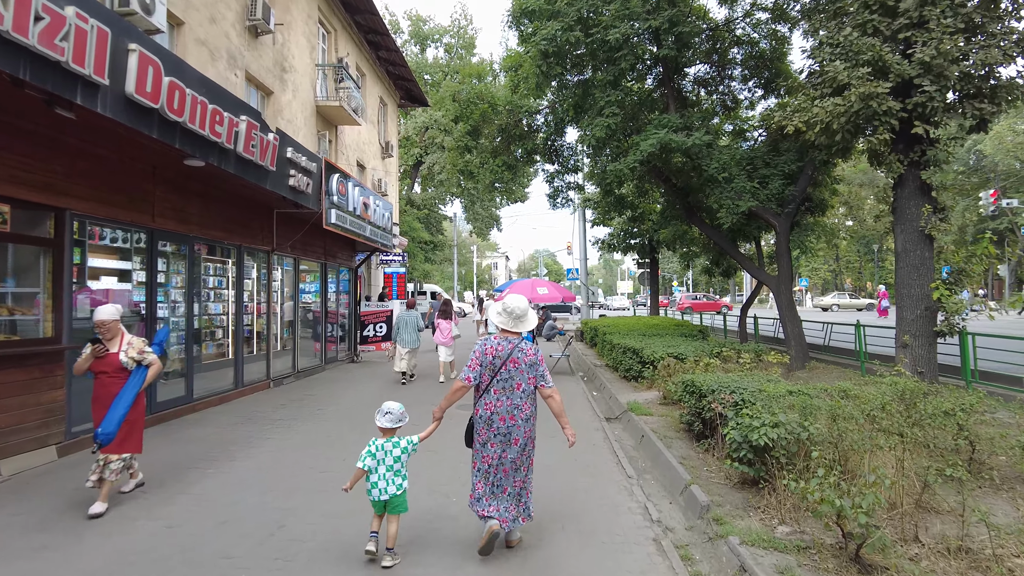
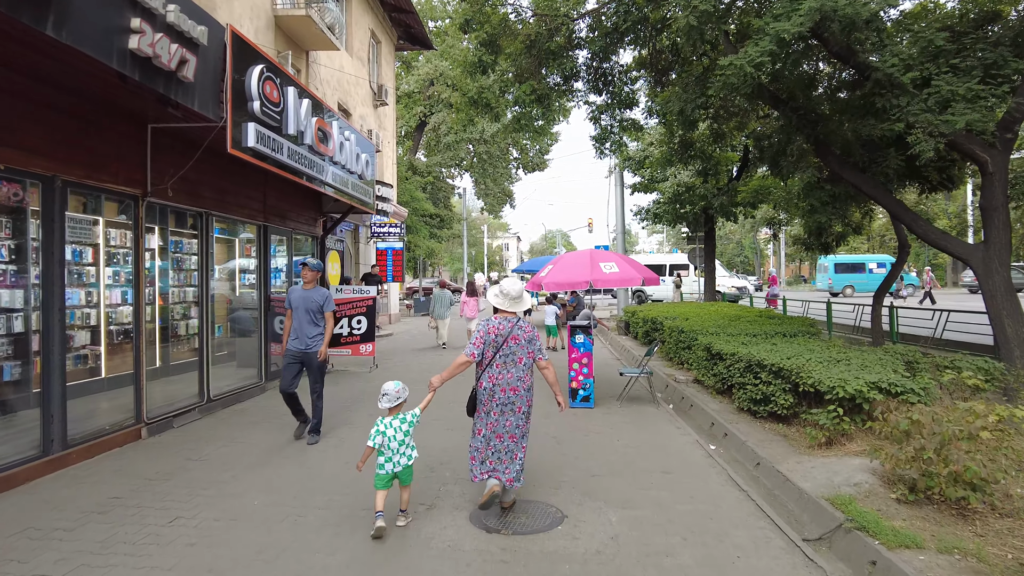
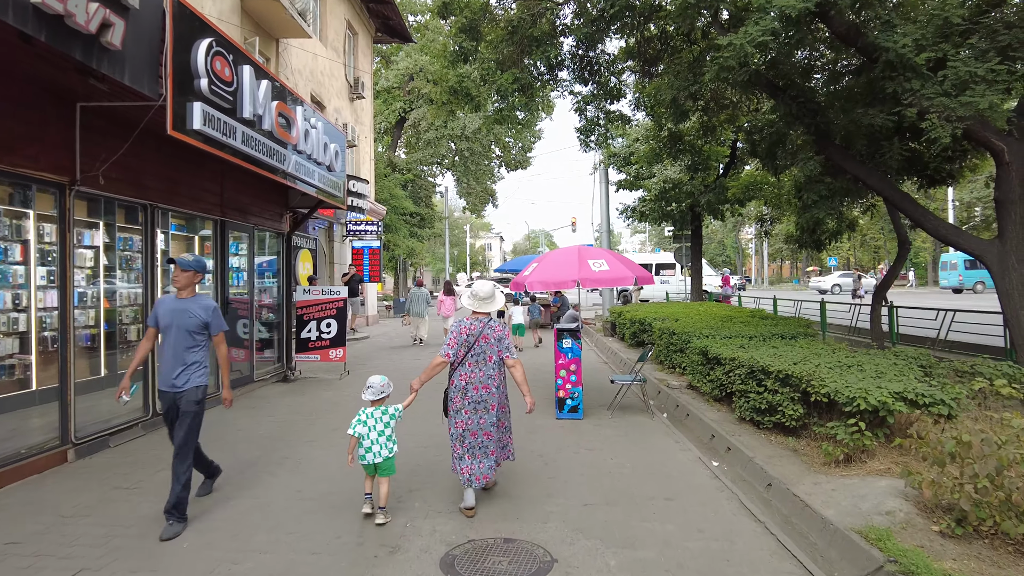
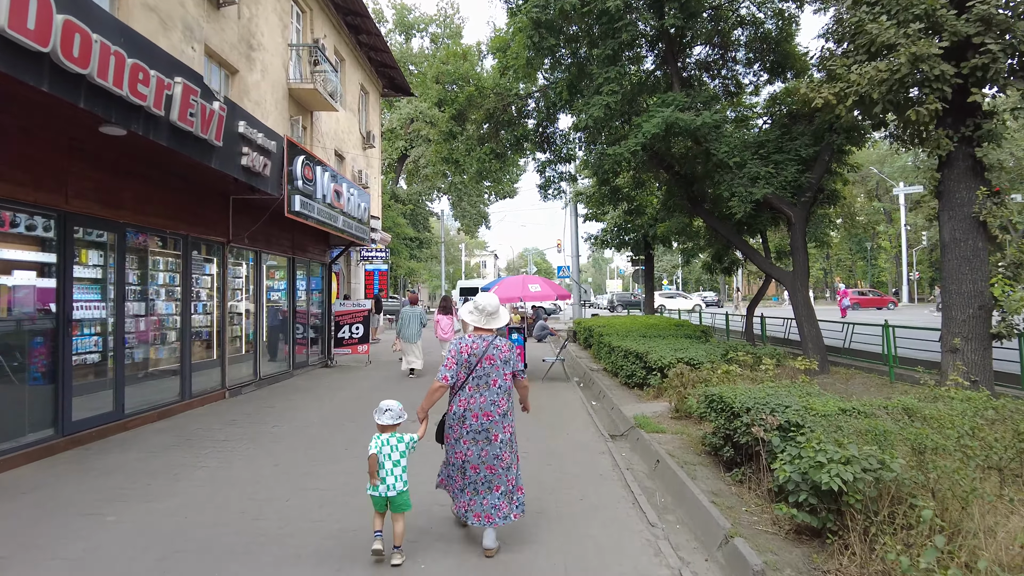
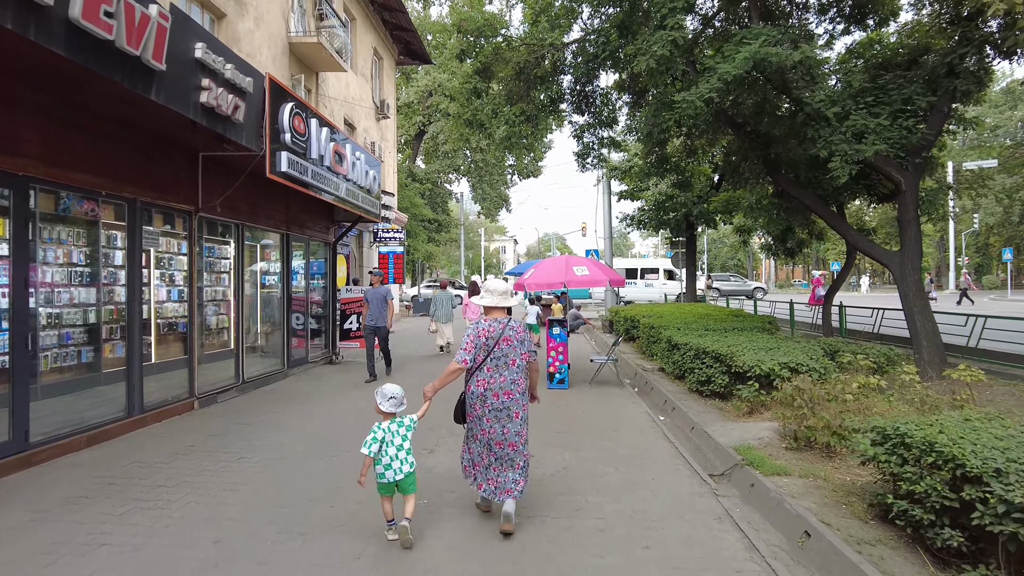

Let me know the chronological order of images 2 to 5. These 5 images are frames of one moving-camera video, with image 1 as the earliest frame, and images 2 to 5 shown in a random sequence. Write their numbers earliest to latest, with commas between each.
4, 5, 2, 3
